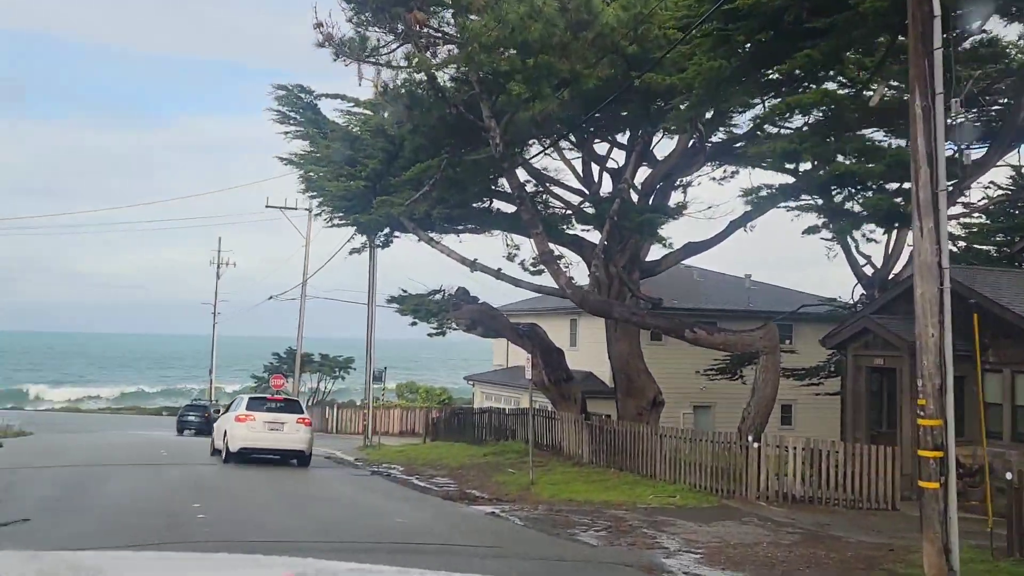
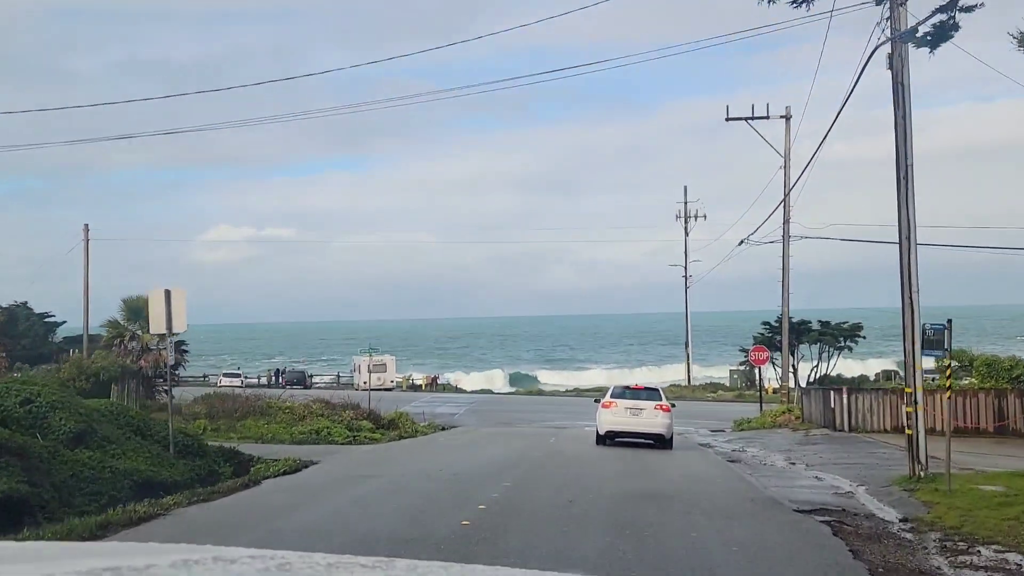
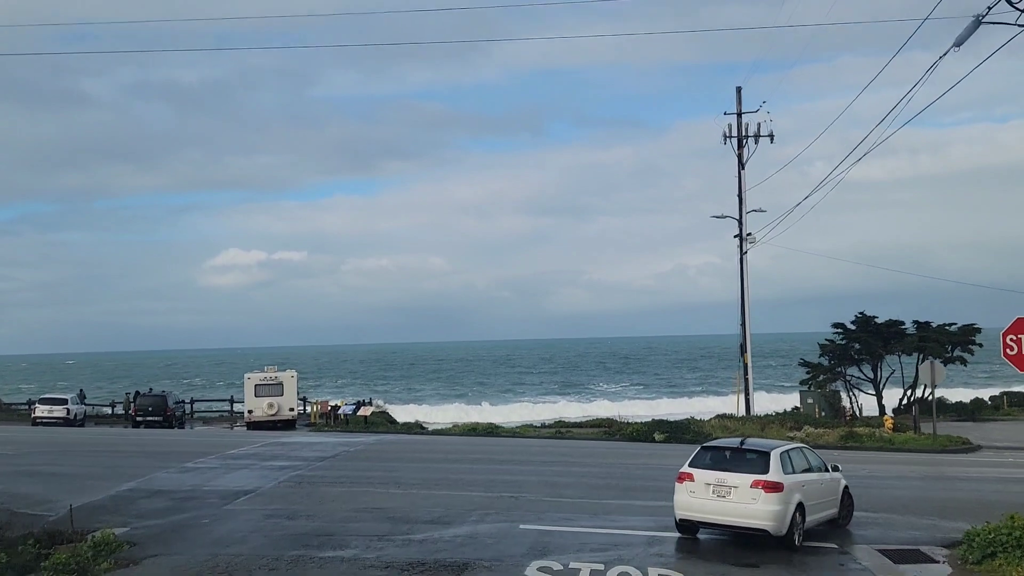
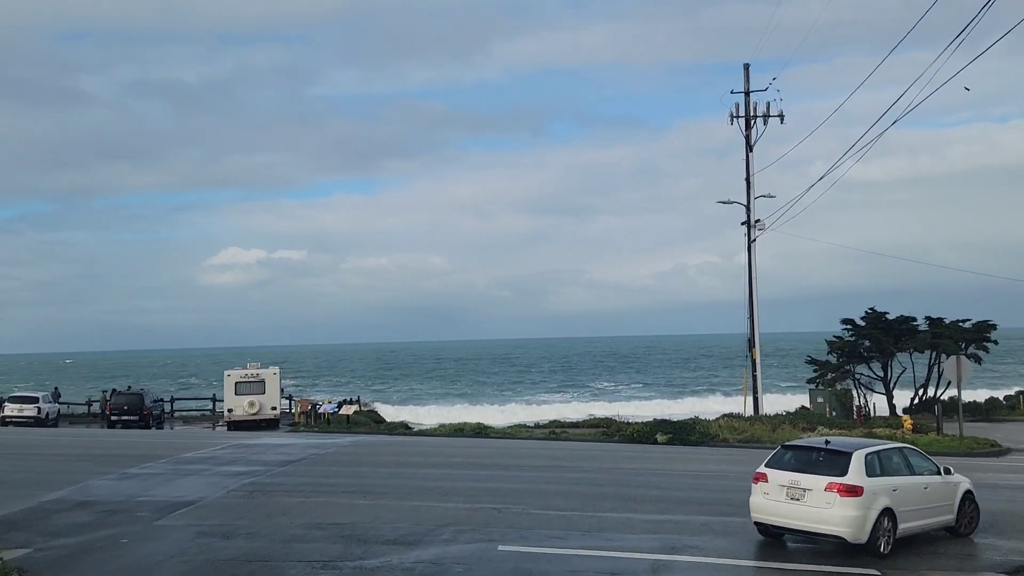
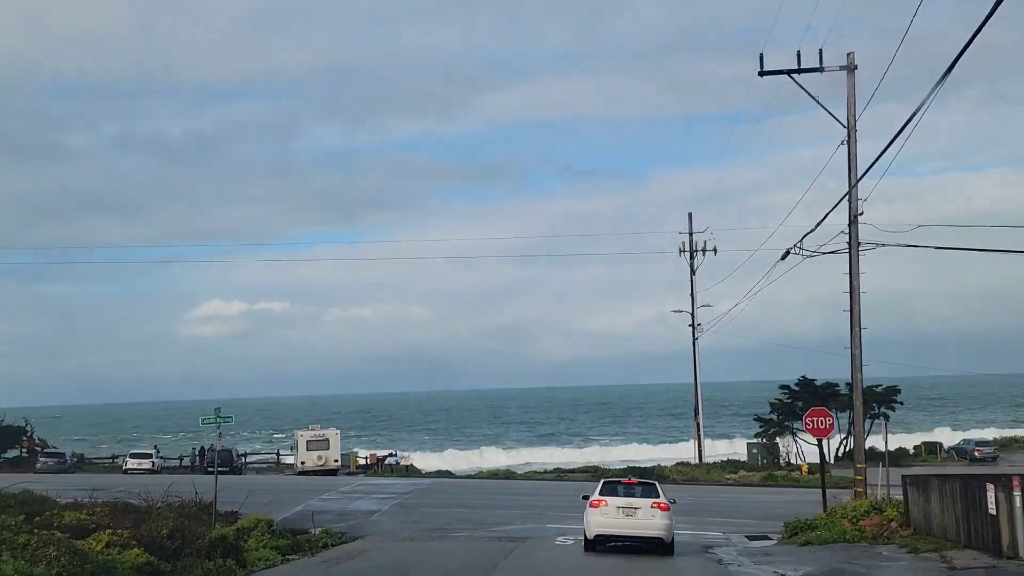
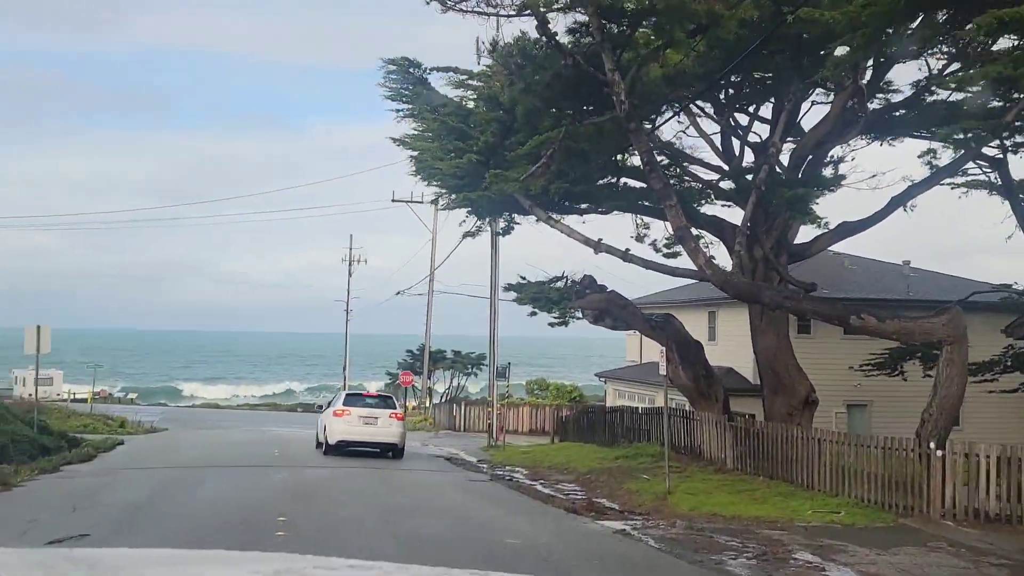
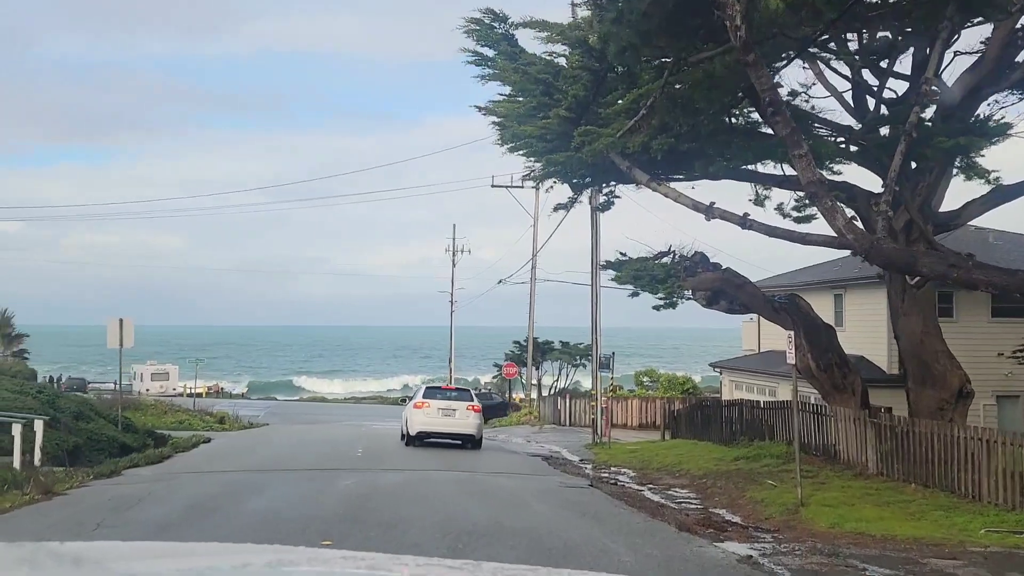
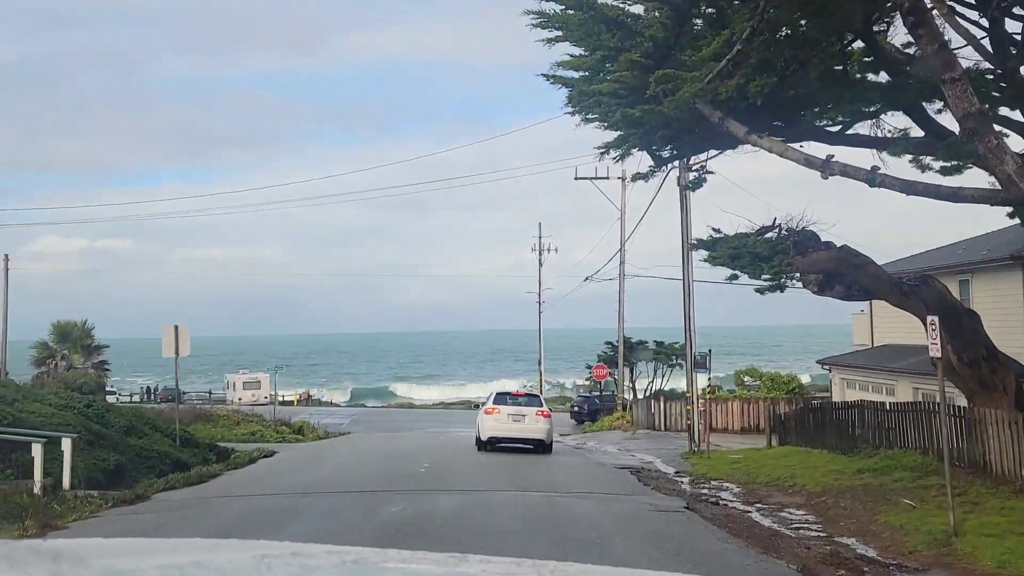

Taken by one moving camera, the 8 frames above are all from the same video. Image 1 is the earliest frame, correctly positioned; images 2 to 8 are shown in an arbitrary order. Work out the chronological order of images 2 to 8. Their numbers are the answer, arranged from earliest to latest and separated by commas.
6, 7, 8, 2, 5, 3, 4
